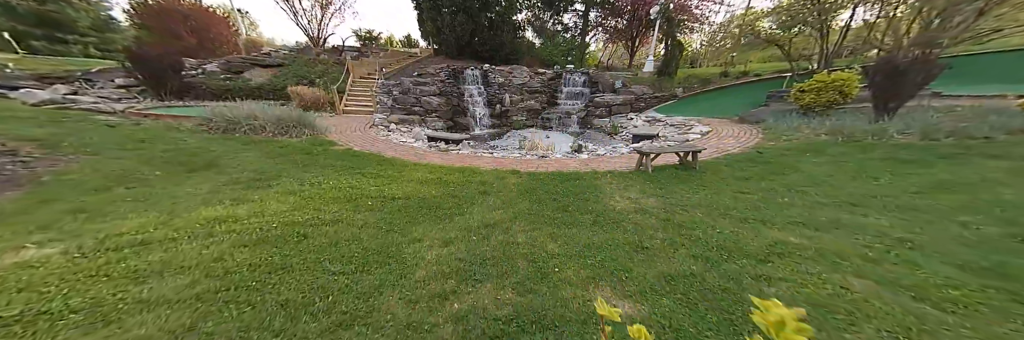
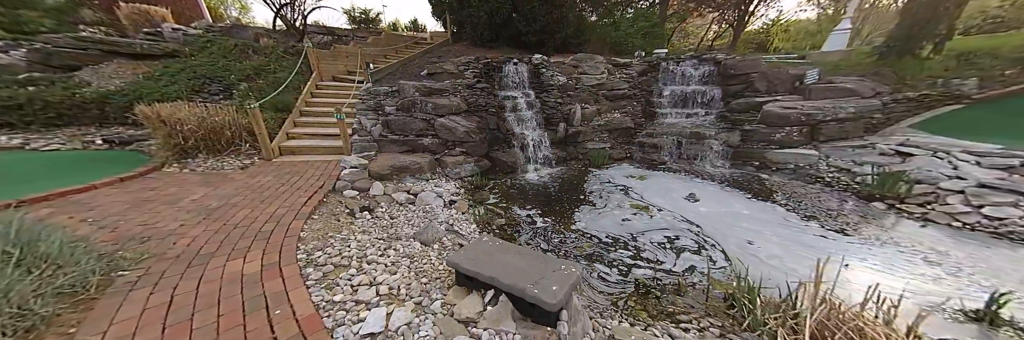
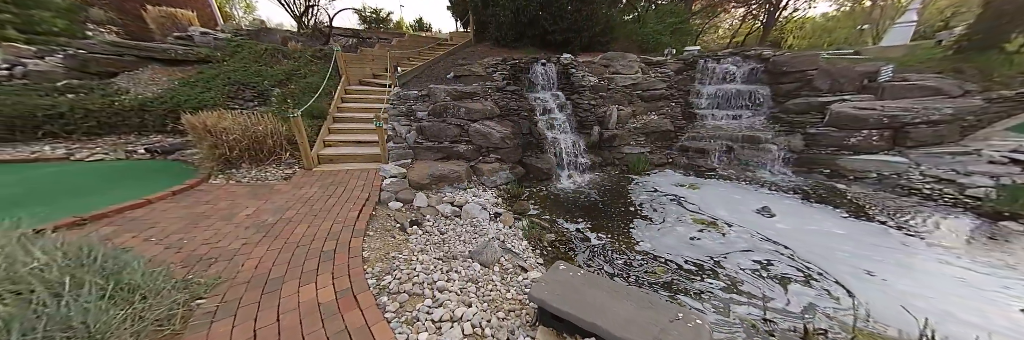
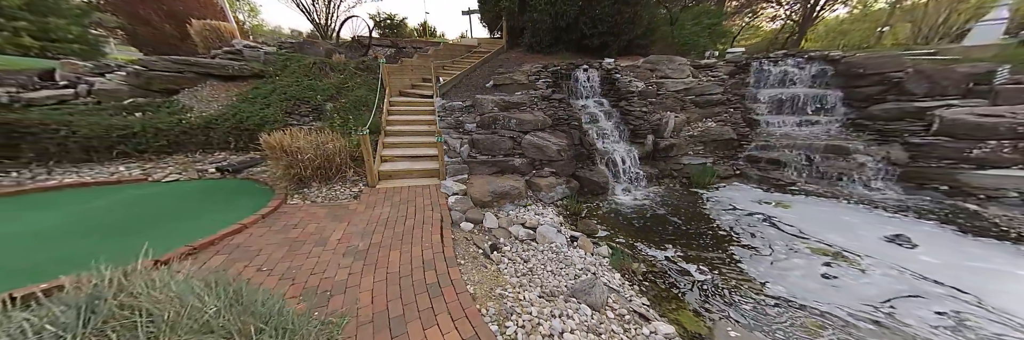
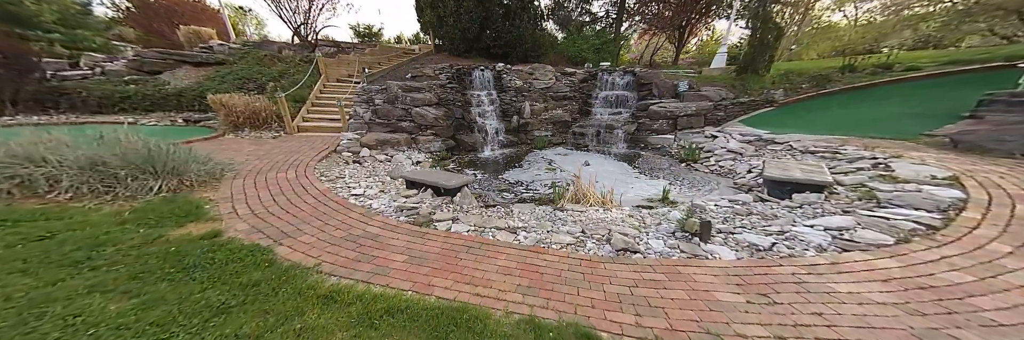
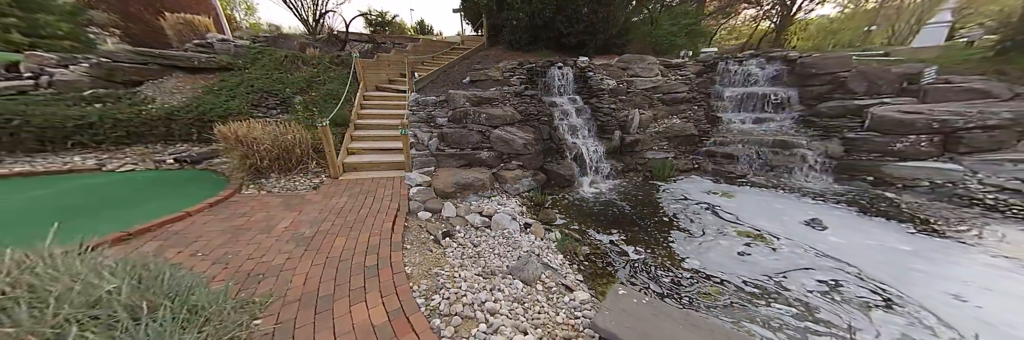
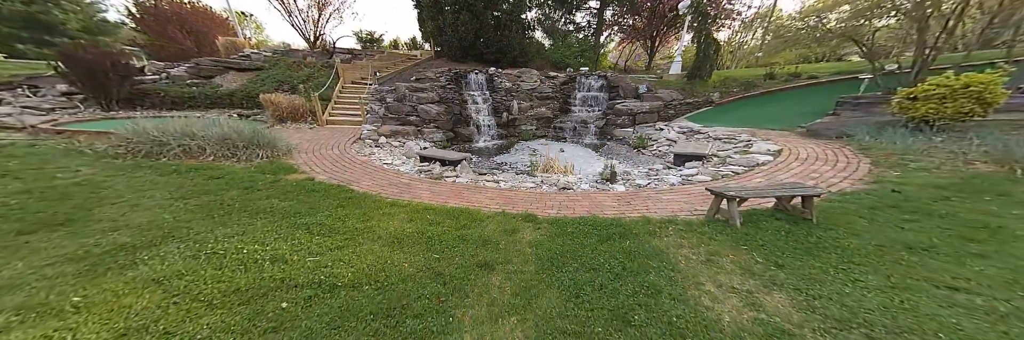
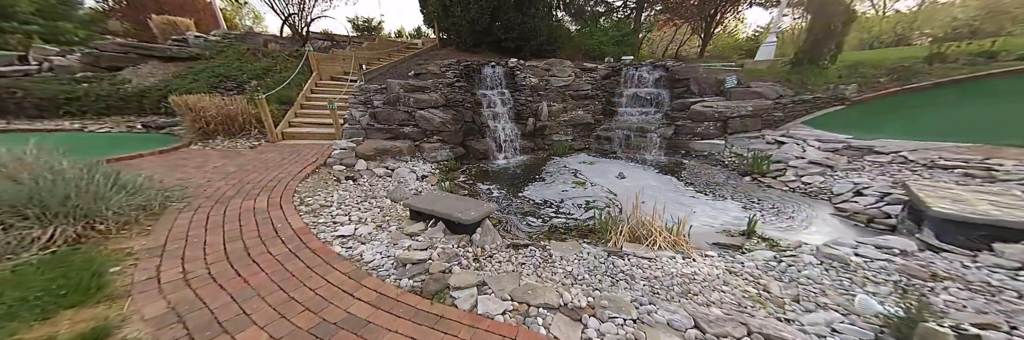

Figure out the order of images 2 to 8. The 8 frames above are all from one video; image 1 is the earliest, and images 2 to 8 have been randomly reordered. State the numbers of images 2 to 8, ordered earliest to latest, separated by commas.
7, 5, 8, 2, 3, 6, 4
